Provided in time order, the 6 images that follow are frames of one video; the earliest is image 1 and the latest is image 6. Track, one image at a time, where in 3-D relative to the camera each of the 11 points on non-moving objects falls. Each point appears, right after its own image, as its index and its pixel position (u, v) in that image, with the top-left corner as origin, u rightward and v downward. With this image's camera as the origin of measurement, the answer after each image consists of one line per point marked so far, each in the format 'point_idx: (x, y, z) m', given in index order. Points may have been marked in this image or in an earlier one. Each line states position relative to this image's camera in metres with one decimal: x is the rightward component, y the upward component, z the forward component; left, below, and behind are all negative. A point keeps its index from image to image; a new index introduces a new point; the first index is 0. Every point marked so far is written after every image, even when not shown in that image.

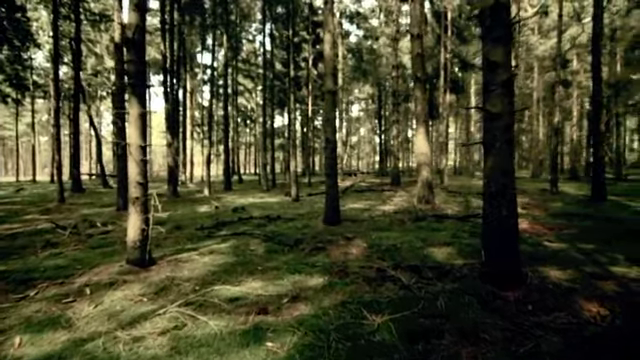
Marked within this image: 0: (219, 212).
0: (-5.0, -1.6, +16.4) m
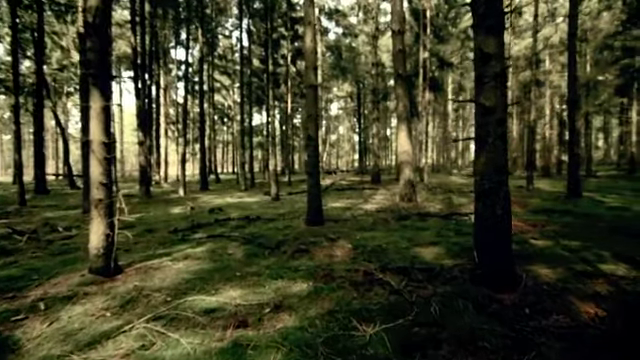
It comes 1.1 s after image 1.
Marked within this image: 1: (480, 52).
0: (-5.9, -1.6, +15.5) m
1: (+2.8, +2.2, +5.8) m
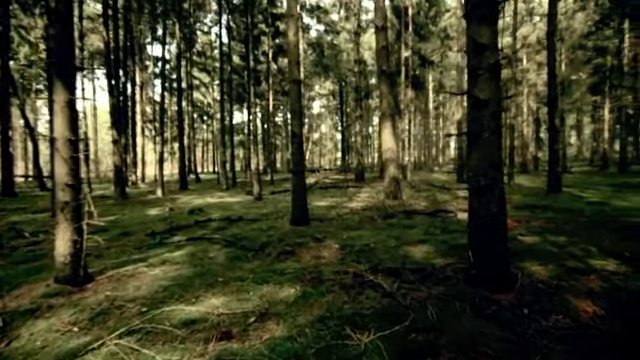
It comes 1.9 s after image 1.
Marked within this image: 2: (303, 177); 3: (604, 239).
0: (-6.6, -1.6, +14.8) m
1: (+2.6, +2.3, +5.5) m
2: (-0.6, +0.1, +11.5) m
3: (+7.6, -1.6, +8.8) m
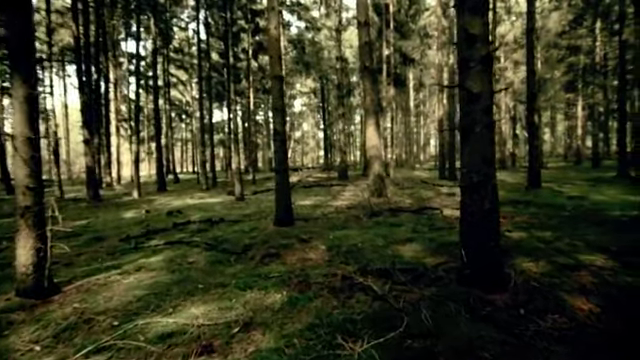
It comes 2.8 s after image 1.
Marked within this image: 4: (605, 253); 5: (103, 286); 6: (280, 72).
0: (-7.2, -1.6, +14.1) m
1: (+2.3, +2.4, +5.3) m
2: (-1.1, +0.1, +11.1) m
3: (+7.2, -1.4, +8.9) m
4: (+6.4, -1.6, +7.4) m
5: (-4.5, -2.2, +6.9) m
6: (-1.4, +3.6, +11.2) m
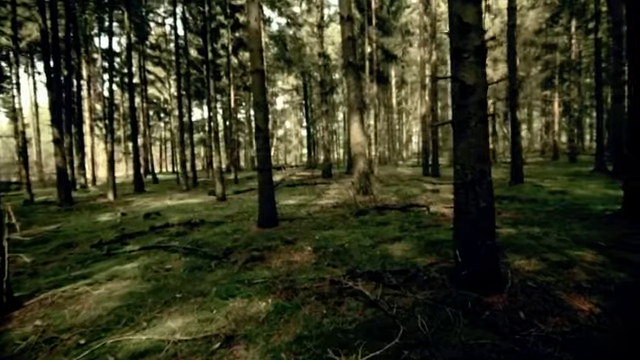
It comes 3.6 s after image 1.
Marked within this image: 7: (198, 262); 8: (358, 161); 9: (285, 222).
0: (-7.9, -1.7, +13.4) m
1: (+2.1, +2.4, +5.0) m
2: (-1.6, +0.2, +10.7) m
3: (+6.8, -1.3, +8.8) m
4: (+6.1, -1.5, +7.3) m
5: (-4.7, -2.2, +6.3) m
6: (-1.9, +3.7, +10.7) m
7: (-2.8, -1.9, +7.7) m
8: (+1.8, +0.9, +15.5) m
9: (-1.2, -1.5, +11.3) m
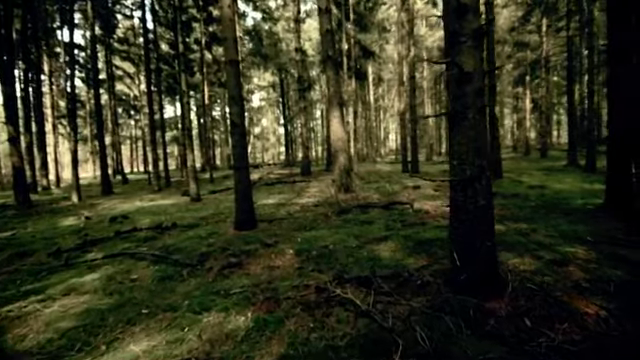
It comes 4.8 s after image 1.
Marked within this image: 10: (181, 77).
0: (-8.6, -1.7, +12.3) m
1: (+1.8, +2.5, +4.6) m
2: (-2.2, +0.2, +10.0) m
3: (+6.4, -1.1, +8.7) m
4: (+5.7, -1.4, +7.2) m
5: (-5.0, -2.3, +5.4) m
6: (-2.6, +3.7, +10.0) m
7: (-3.2, -1.9, +7.0) m
8: (+0.9, +1.0, +15.0) m
9: (-1.8, -1.4, +10.6) m
10: (-8.2, +6.2, +19.4) m
